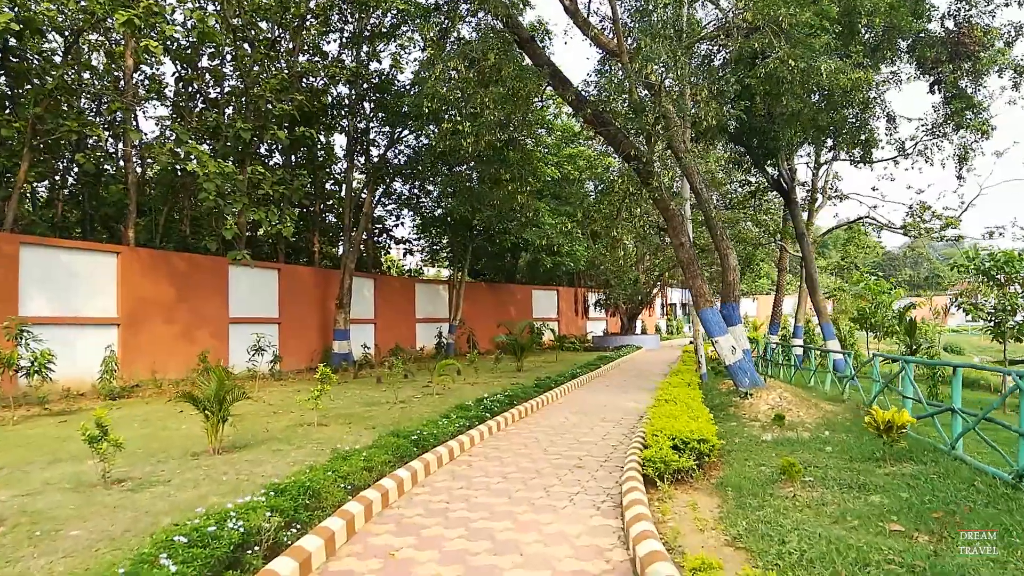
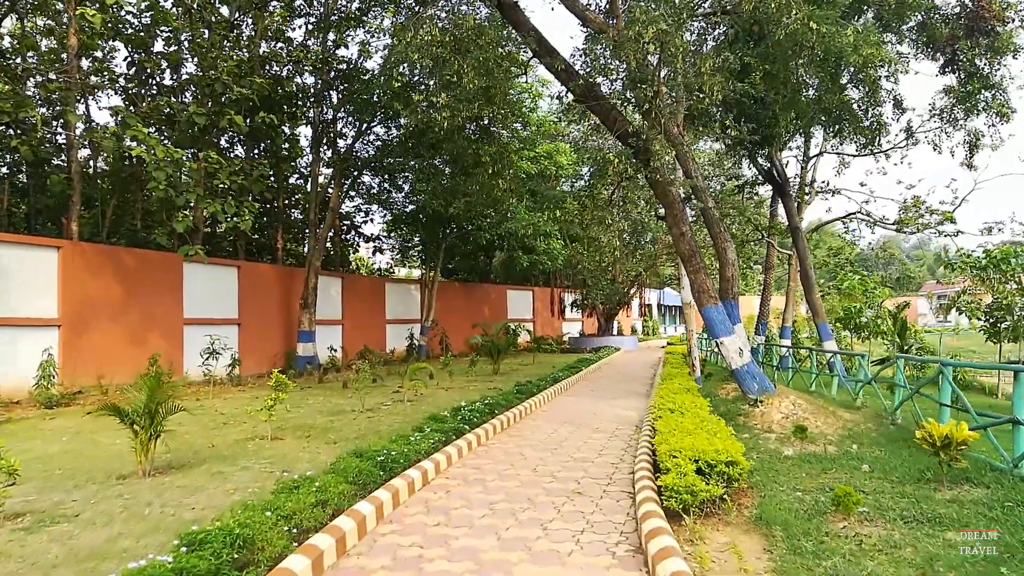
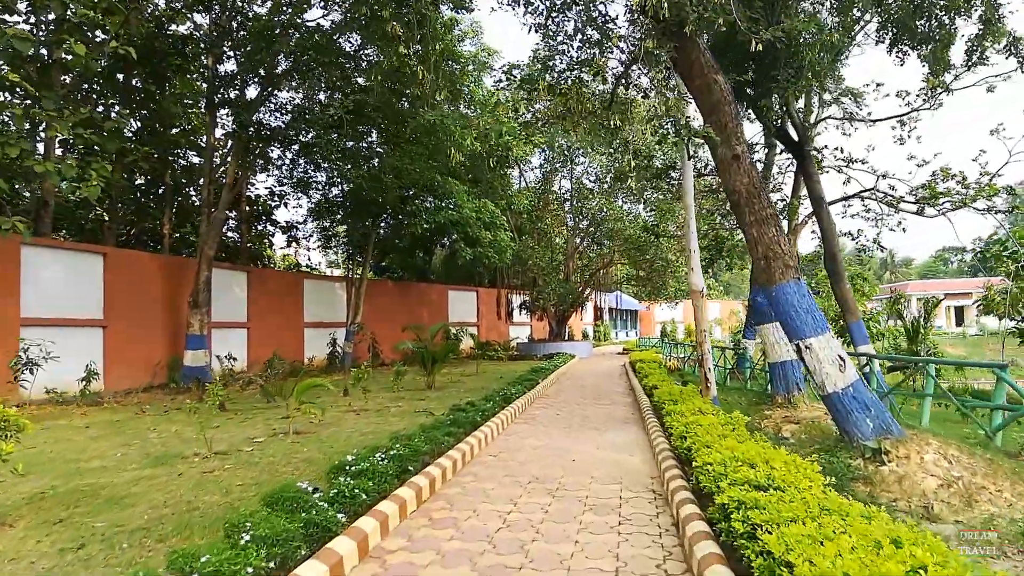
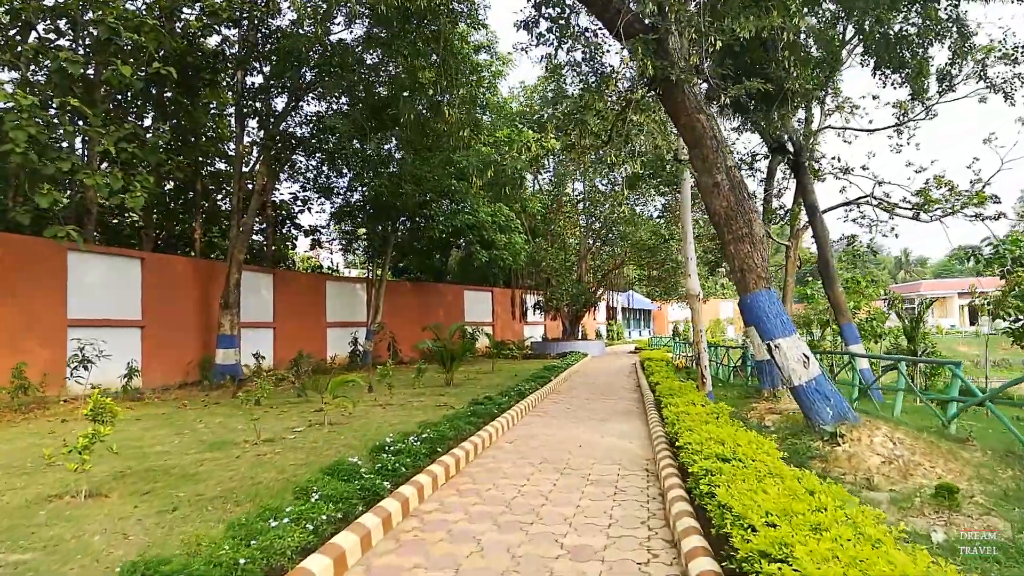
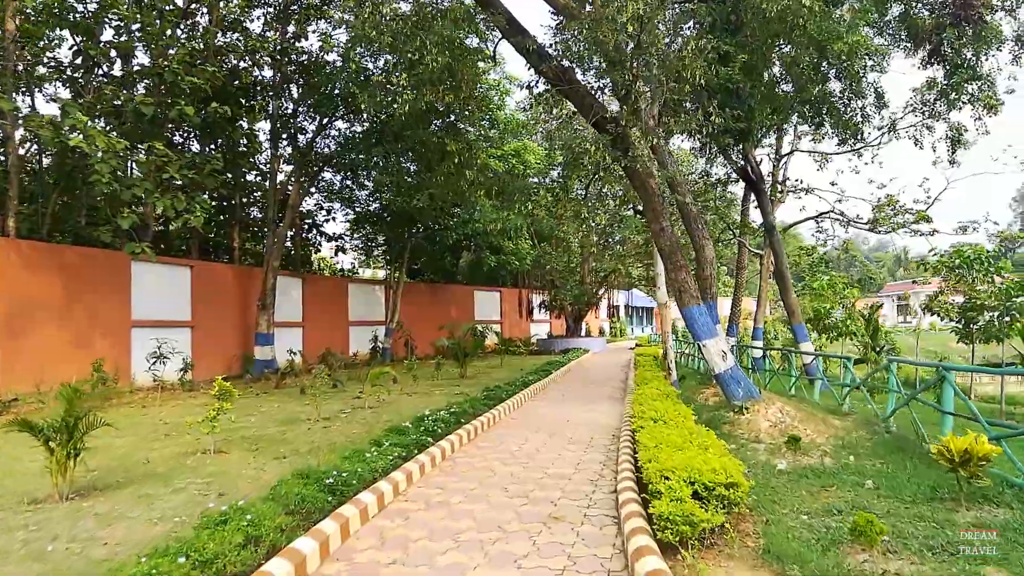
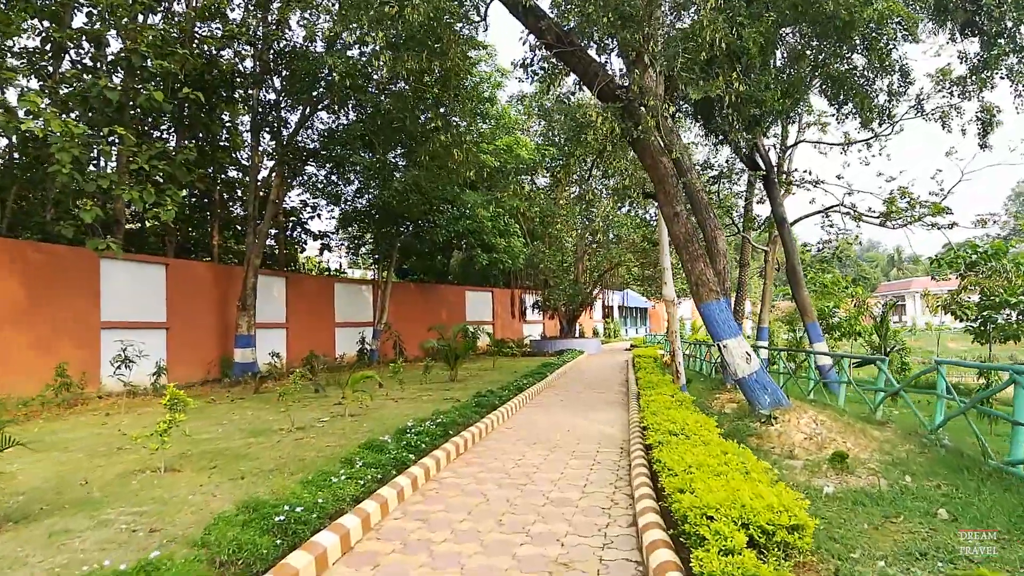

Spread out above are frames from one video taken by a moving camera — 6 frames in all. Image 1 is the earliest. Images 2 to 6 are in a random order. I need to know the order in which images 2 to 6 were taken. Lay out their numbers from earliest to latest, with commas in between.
2, 5, 6, 4, 3
